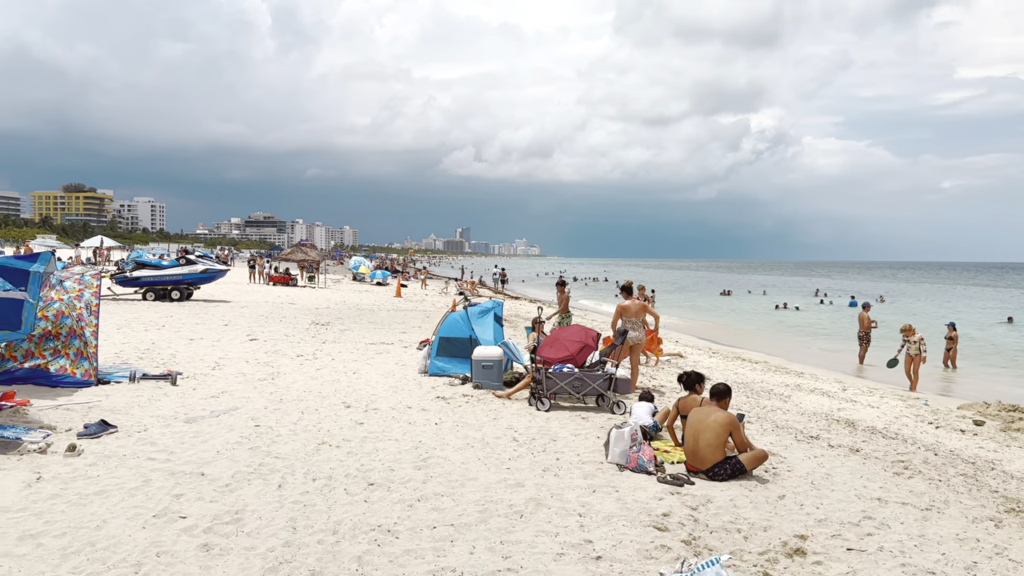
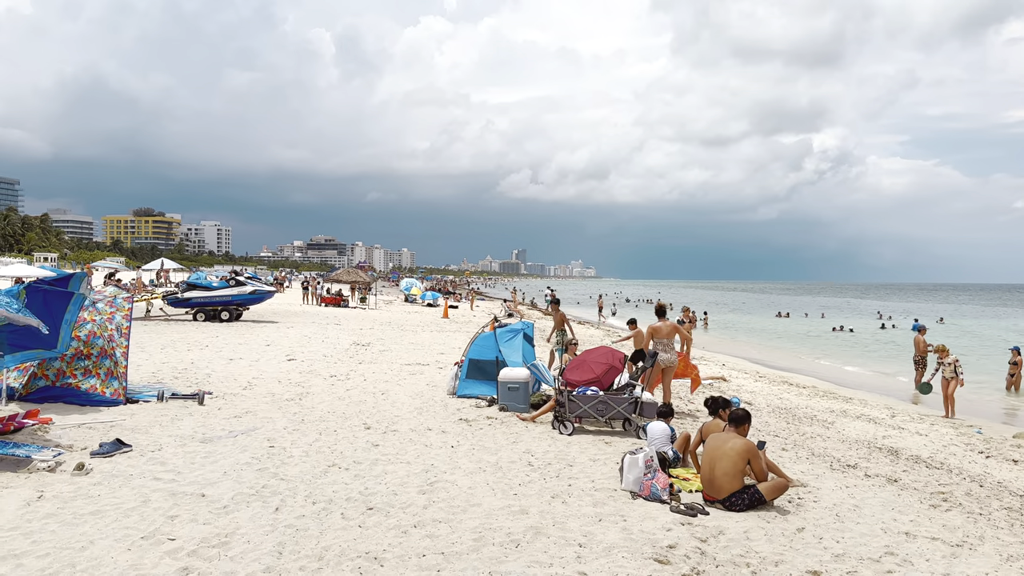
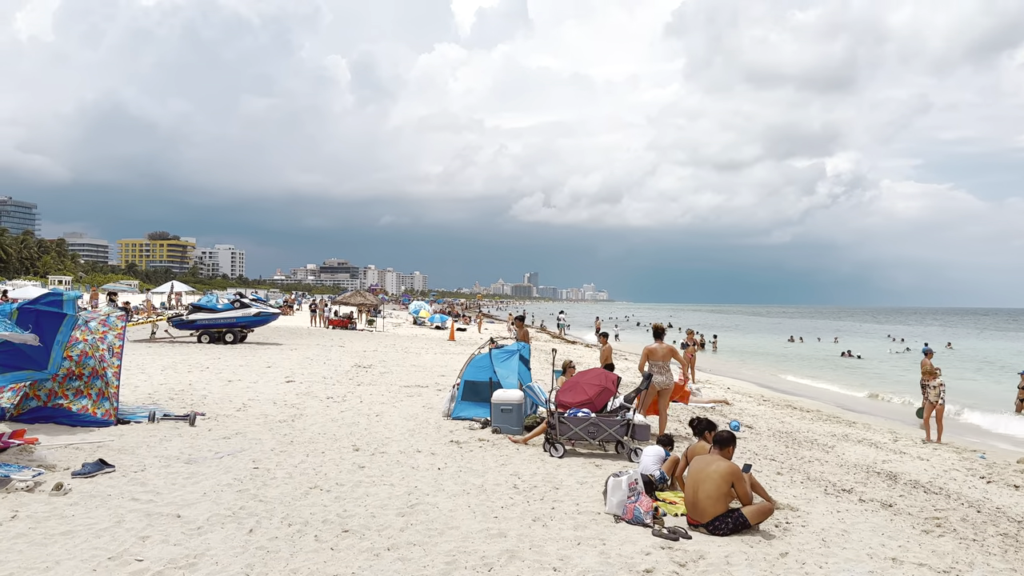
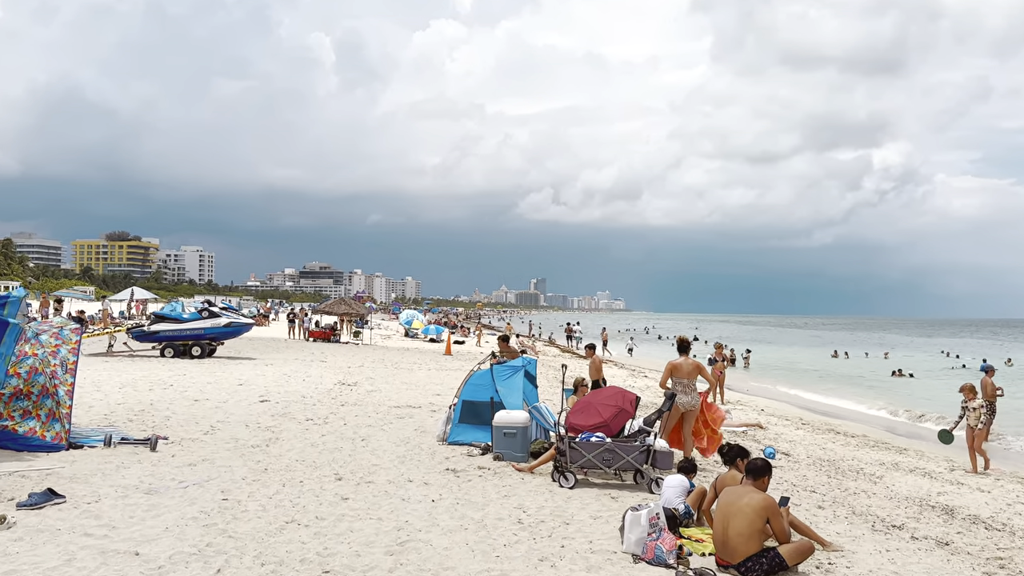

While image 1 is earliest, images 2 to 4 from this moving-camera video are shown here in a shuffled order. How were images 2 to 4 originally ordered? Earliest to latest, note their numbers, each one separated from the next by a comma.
2, 3, 4
